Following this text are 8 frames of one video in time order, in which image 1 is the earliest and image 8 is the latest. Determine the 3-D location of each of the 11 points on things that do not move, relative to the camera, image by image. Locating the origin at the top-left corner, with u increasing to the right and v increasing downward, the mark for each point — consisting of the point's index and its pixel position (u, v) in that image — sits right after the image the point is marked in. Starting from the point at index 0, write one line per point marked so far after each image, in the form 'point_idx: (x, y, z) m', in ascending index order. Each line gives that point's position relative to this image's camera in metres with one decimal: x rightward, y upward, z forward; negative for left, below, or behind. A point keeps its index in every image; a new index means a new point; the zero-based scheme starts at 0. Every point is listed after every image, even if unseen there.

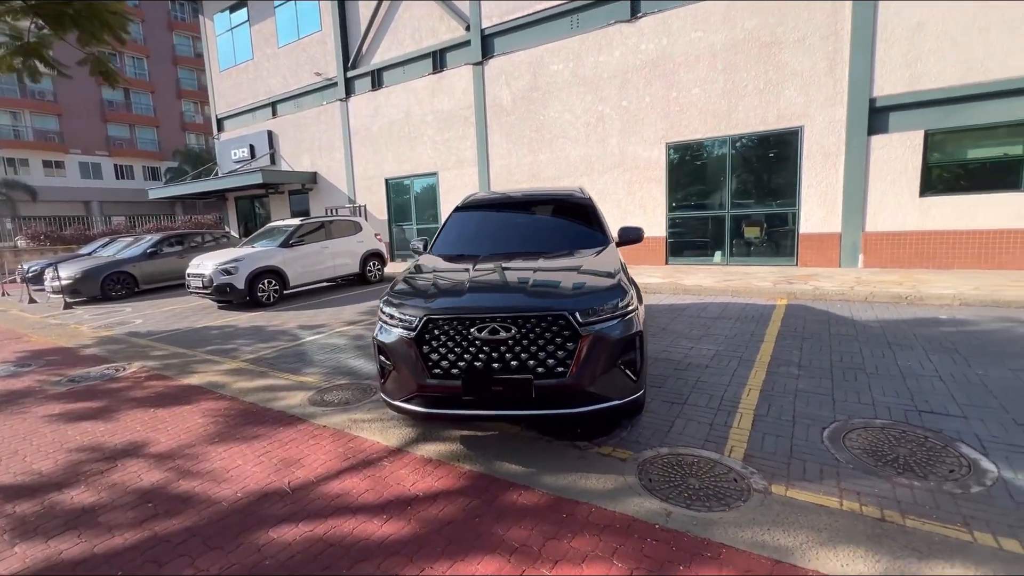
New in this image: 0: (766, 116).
0: (+5.9, +4.0, +10.9) m
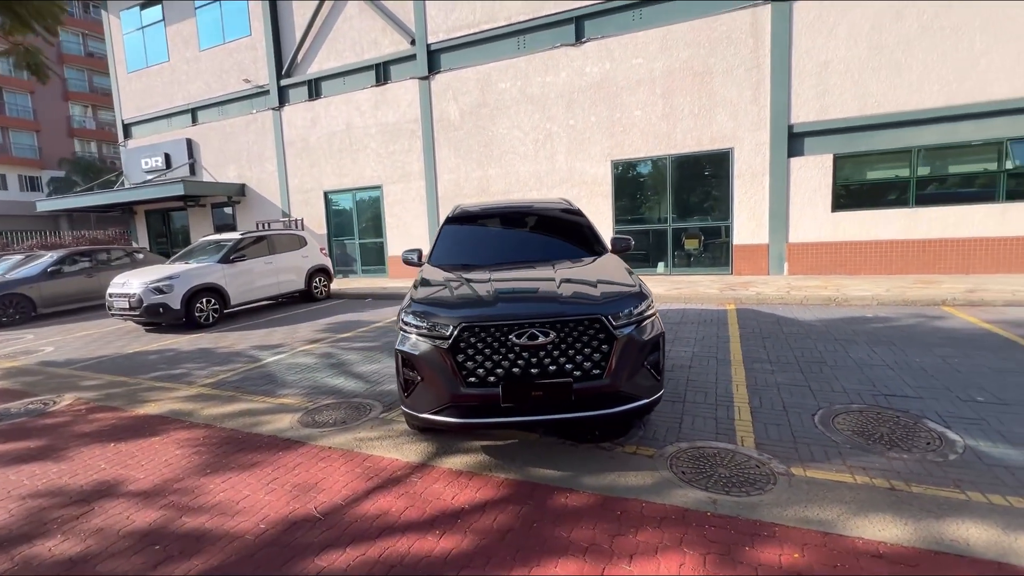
0: (+4.8, +3.8, +11.9) m
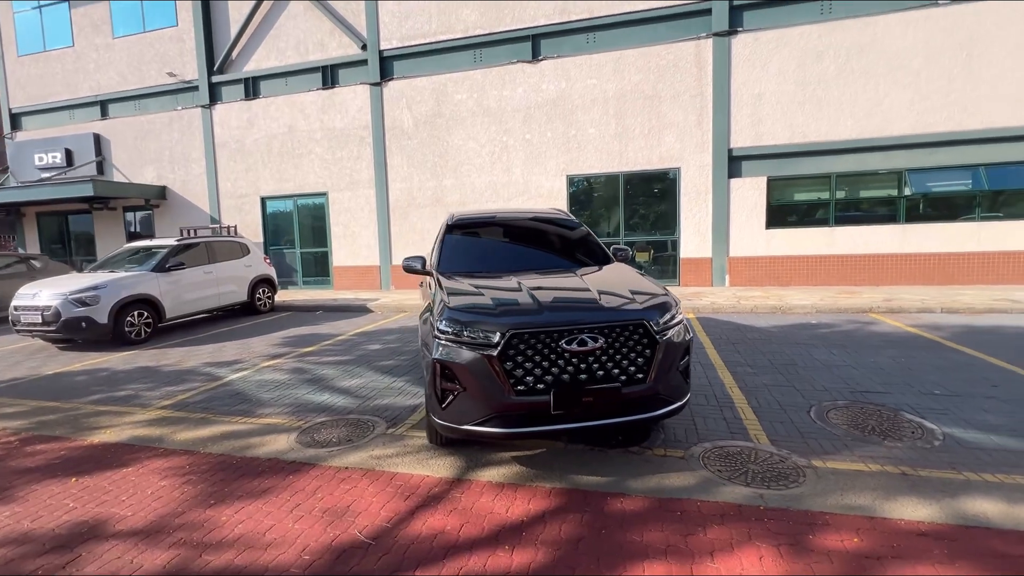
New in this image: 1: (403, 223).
0: (+3.7, +3.5, +12.6) m
1: (-3.3, +2.0, +14.3) m
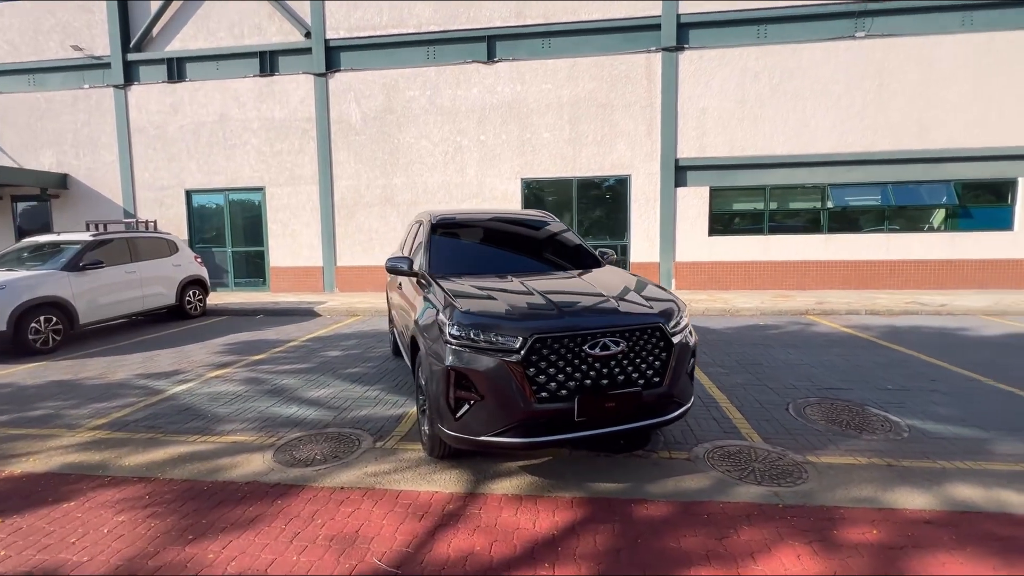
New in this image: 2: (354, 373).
0: (+2.5, +3.4, +12.9) m
1: (-4.7, +1.9, +13.6) m
2: (-2.1, -1.1, +6.2) m
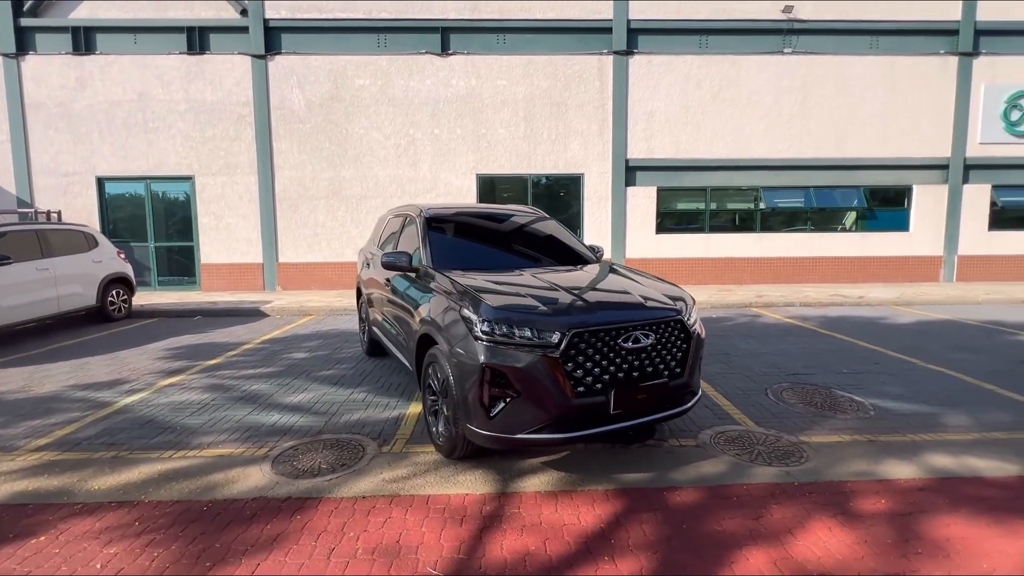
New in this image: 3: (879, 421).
0: (+1.3, +3.5, +13.1) m
1: (-5.9, +2.0, +12.7) m
2: (-2.2, -1.1, +5.8) m
3: (+3.5, -1.3, +4.5) m
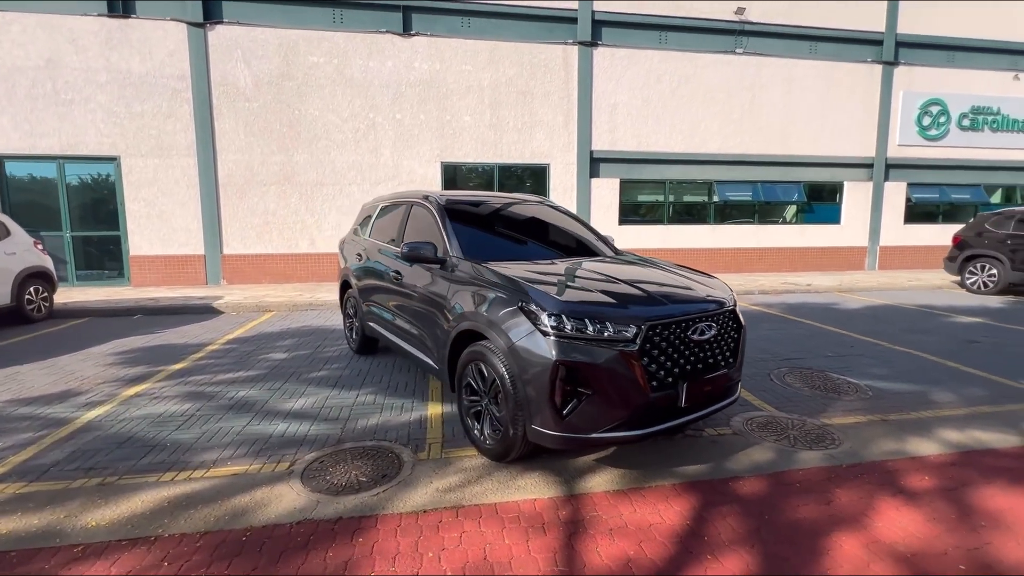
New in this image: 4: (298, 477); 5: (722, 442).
0: (+0.3, +3.8, +13.0) m
1: (-6.8, +2.1, +11.6) m
2: (-2.1, -1.0, +5.3) m
3: (+3.7, -1.1, +4.8) m
4: (-1.5, -1.3, +3.3) m
5: (+1.7, -1.2, +3.8) m
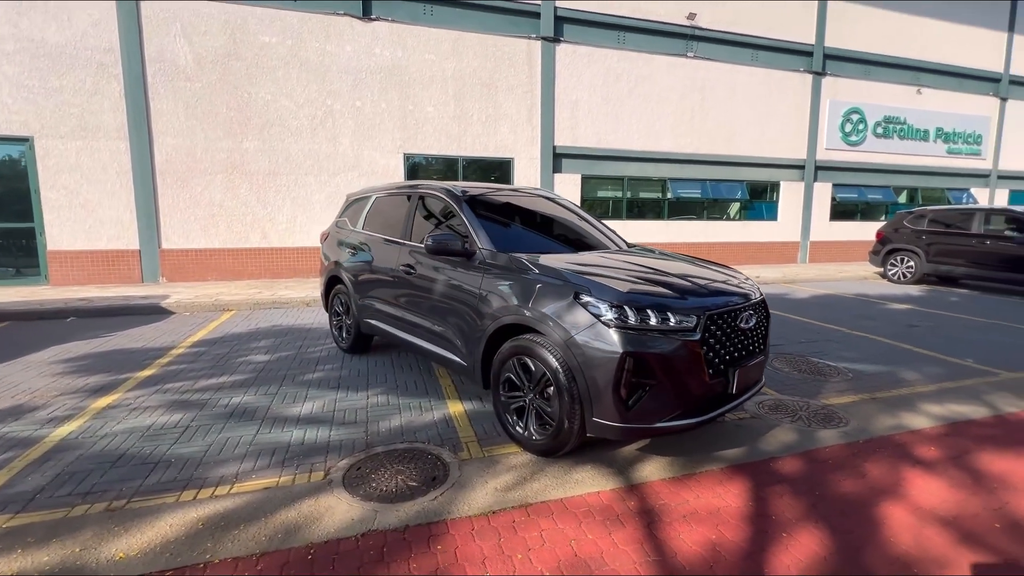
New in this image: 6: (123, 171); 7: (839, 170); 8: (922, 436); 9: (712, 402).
0: (-0.6, +3.9, +12.8) m
1: (-7.5, +2.1, +10.6) m
2: (-2.0, -1.0, +5.0) m
3: (+3.8, -1.0, +5.2) m
4: (-1.1, -1.3, +3.0) m
5: (+2.0, -1.2, +4.0) m
6: (-8.4, +2.5, +10.2) m
7: (+11.8, +4.3, +17.0) m
8: (+3.3, -1.2, +3.8) m
9: (+1.3, -0.7, +3.1) m
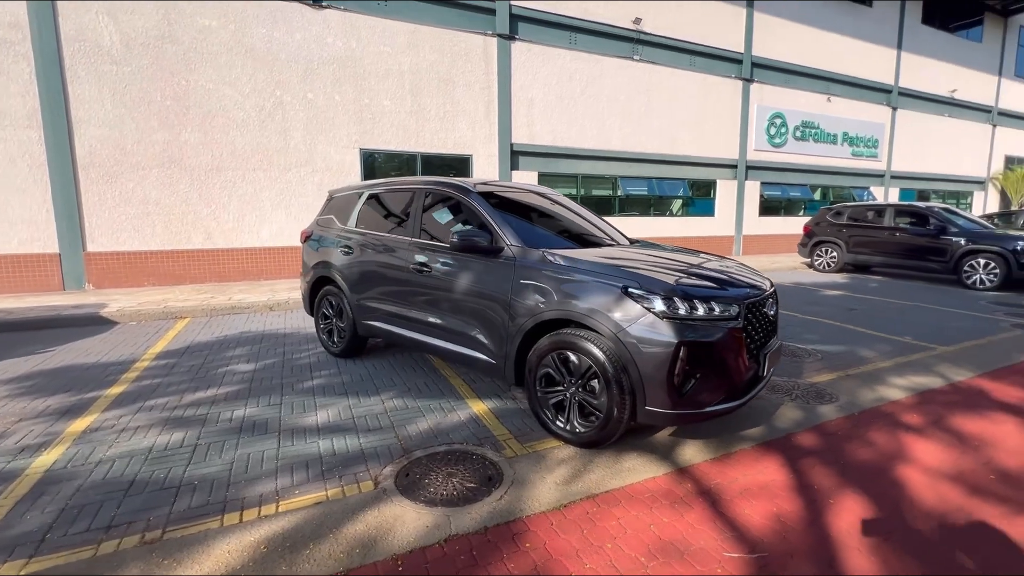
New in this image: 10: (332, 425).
0: (-1.8, +3.9, +12.6) m
1: (-8.2, +2.0, +9.5) m
2: (-1.9, -1.0, +4.7) m
3: (+3.9, -0.9, +5.7) m
4: (-0.7, -1.3, +2.9) m
5: (+2.2, -1.1, +4.2) m
6: (-9.1, +2.3, +9.0) m
7: (+10.0, +4.7, +18.5) m
8: (+3.5, -1.1, +4.3) m
9: (+1.7, -0.7, +3.3) m
10: (-1.5, -1.1, +3.9) m
